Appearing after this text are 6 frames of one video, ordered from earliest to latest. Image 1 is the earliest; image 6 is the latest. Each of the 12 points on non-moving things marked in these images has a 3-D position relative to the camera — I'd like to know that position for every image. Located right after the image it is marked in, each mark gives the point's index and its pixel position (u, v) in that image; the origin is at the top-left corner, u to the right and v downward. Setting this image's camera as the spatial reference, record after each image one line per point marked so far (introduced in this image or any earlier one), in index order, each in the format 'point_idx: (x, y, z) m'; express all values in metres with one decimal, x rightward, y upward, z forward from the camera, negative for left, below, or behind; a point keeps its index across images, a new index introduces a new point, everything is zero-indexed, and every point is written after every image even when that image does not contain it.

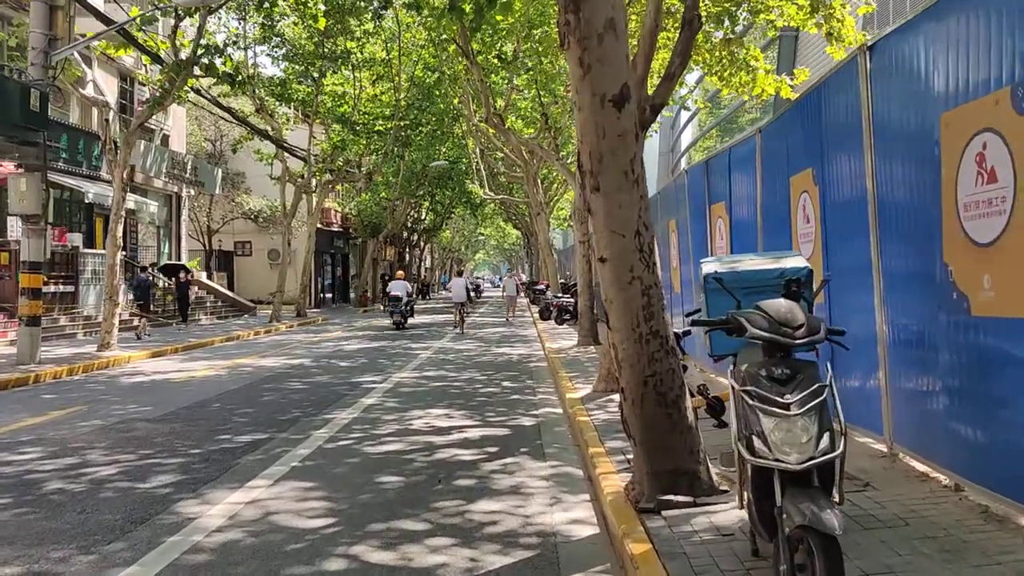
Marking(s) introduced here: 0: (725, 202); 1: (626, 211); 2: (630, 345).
0: (+2.1, +0.9, +9.6) m
1: (+0.6, +0.4, +4.8) m
2: (+0.6, -0.3, +4.8) m
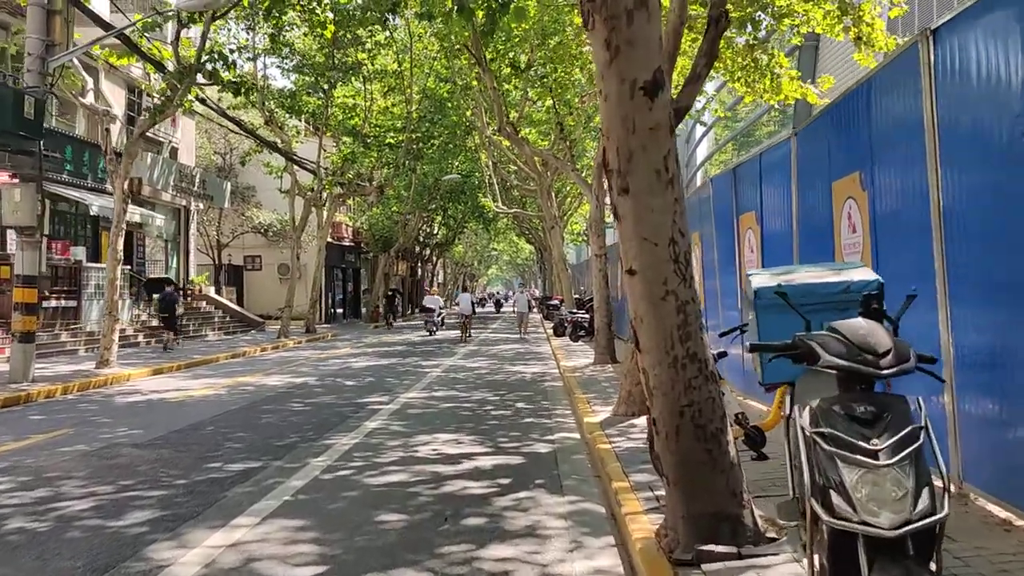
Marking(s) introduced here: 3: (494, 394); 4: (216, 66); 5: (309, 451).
0: (+2.2, +0.7, +9.0) m
1: (+0.6, +0.3, +4.1) m
2: (+0.7, -0.4, +4.2) m
3: (-0.2, -1.3, +12.1) m
4: (-5.1, +3.9, +16.9) m
5: (-1.6, -1.3, +7.8) m
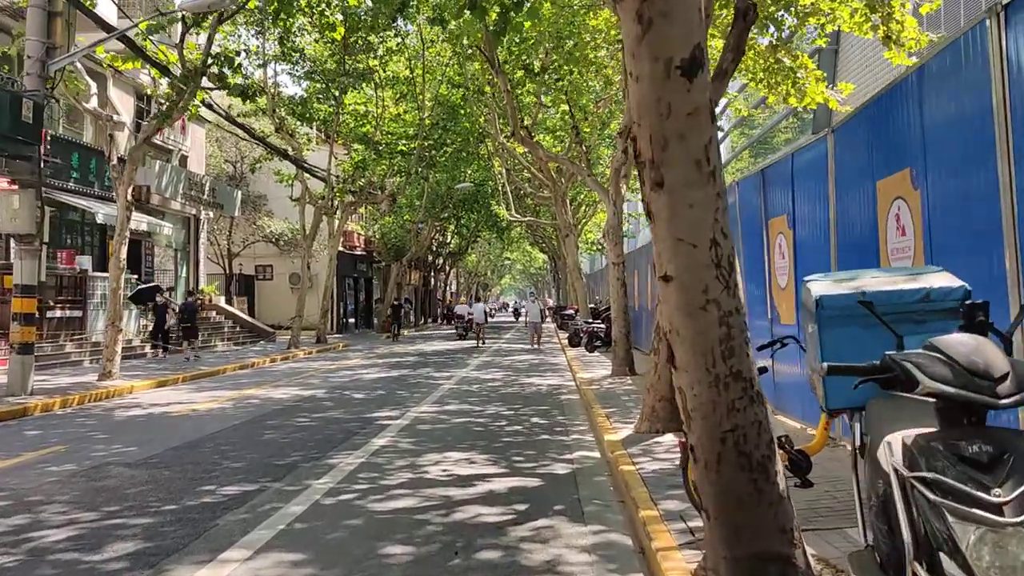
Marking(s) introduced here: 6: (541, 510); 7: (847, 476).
0: (+2.4, +0.6, +8.4) m
1: (+0.7, +0.3, +3.6) m
2: (+0.7, -0.4, +3.7) m
3: (0.0, -1.4, +11.6) m
4: (-4.9, +3.7, +16.5) m
5: (-1.5, -1.4, +7.3) m
6: (+0.2, -1.4, +6.1) m
7: (+2.0, -1.1, +5.7) m
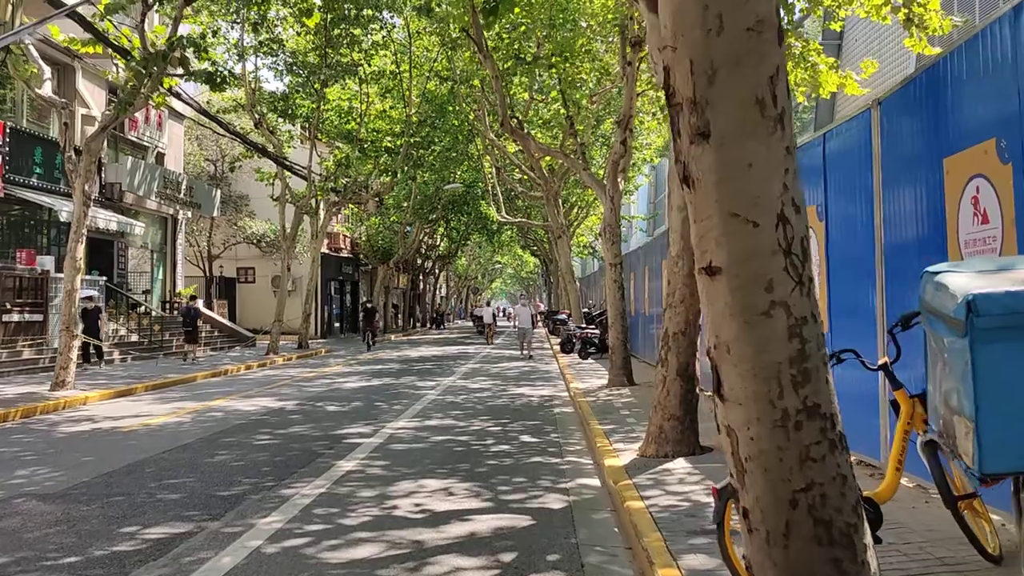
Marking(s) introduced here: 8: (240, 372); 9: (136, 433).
0: (+2.3, +0.6, +7.3) m
1: (+0.6, +0.3, +2.5) m
2: (+0.7, -0.4, +2.6) m
3: (-0.2, -1.5, +10.5) m
4: (-5.1, +3.7, +15.4) m
5: (-1.6, -1.4, +6.2) m
6: (+0.1, -1.4, +4.9) m
7: (+1.9, -1.1, +4.6) m
8: (-5.6, -1.7, +19.9) m
9: (-3.9, -1.5, +10.1) m
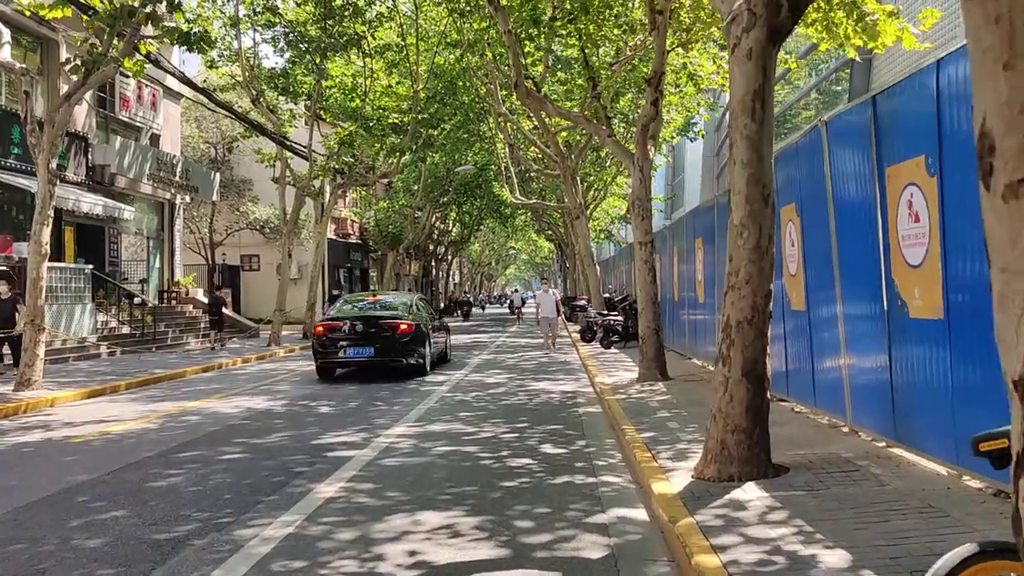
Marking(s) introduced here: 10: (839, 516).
0: (+2.4, +0.8, +5.7) m
1: (+0.7, +0.4, +0.9) m
2: (+0.7, -0.3, +1.0) m
3: (0.0, -1.3, +8.9) m
4: (-4.9, +3.9, +13.8) m
5: (-1.5, -1.3, +4.6) m
6: (+0.2, -1.3, +3.4) m
7: (+2.0, -1.0, +3.0) m
8: (-5.2, -1.5, +18.4) m
9: (-3.7, -1.4, +8.6) m
10: (+1.6, -1.1, +4.7) m
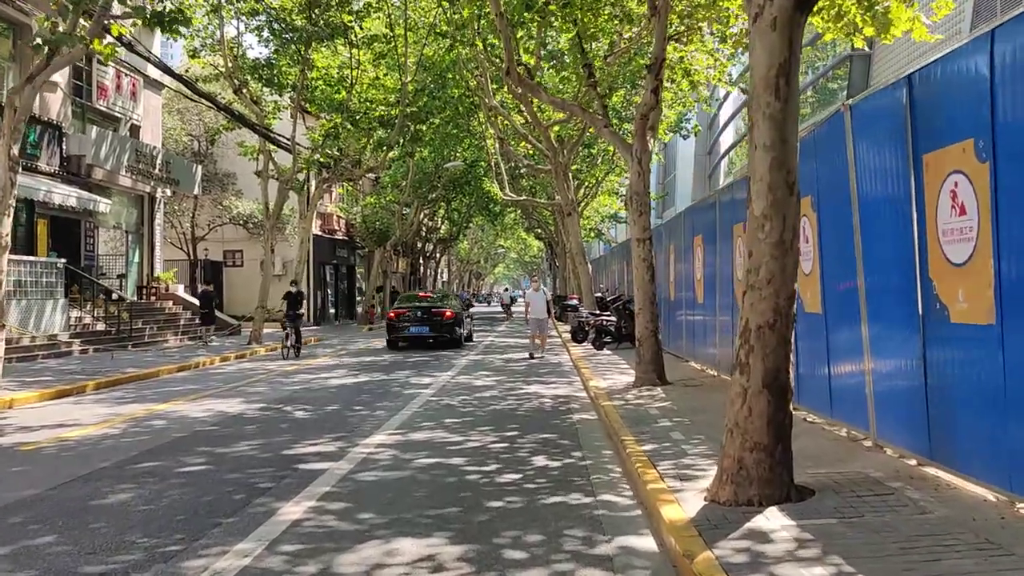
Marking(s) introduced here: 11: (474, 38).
0: (+2.4, +0.8, +5.1) m
1: (+0.7, +0.4, +0.3) m
2: (+0.7, -0.3, +0.3) m
3: (-0.1, -1.3, +8.3) m
4: (-5.0, +3.9, +13.1) m
5: (-1.5, -1.3, +3.9) m
6: (+0.2, -1.3, +2.7) m
7: (+2.0, -1.0, +2.4) m
8: (-5.5, -1.4, +17.7) m
9: (-3.8, -1.3, +7.9) m
10: (+1.5, -1.1, +4.1) m
11: (-0.8, +5.2, +19.9) m
